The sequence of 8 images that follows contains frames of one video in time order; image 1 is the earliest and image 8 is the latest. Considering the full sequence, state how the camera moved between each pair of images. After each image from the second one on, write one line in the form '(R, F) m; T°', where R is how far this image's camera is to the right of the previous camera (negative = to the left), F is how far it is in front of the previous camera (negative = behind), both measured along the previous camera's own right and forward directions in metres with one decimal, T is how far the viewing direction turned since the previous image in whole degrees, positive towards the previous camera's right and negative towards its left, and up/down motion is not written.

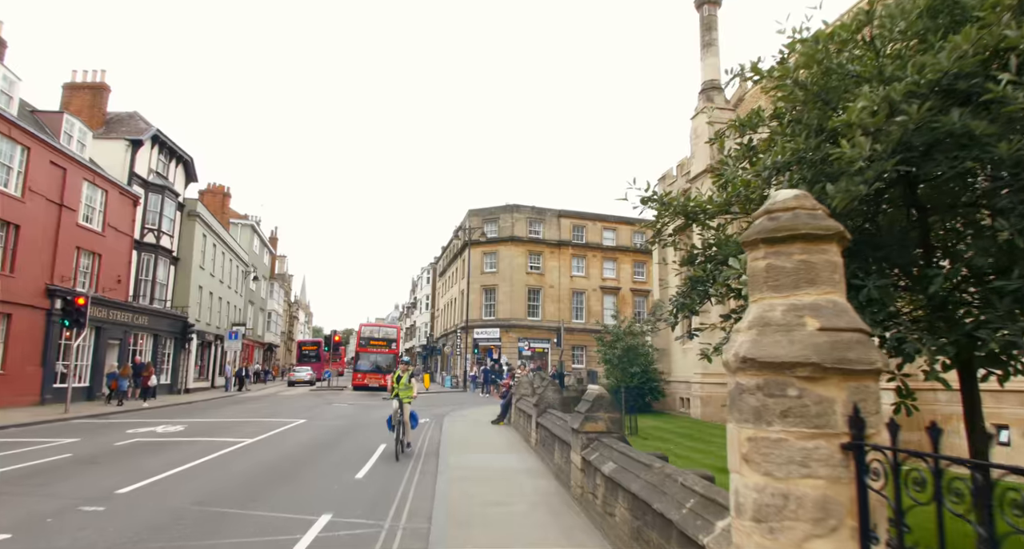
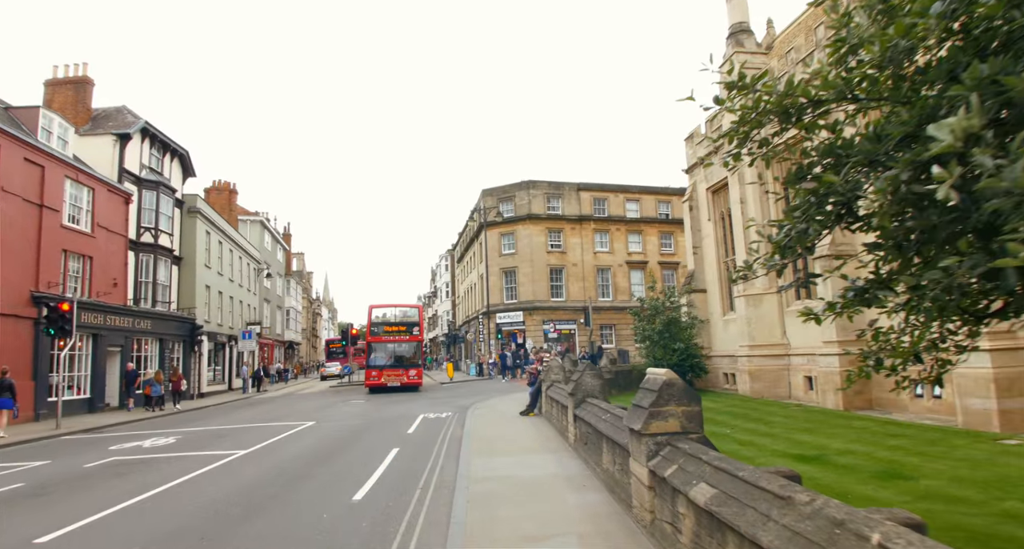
(0.0, +1.7) m; -2°
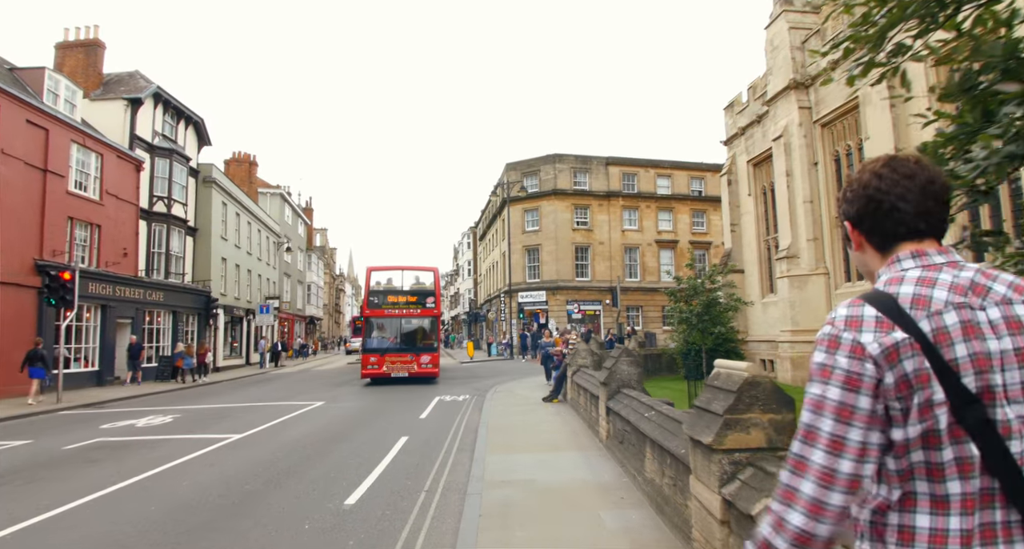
(0.0, +1.2) m; -2°
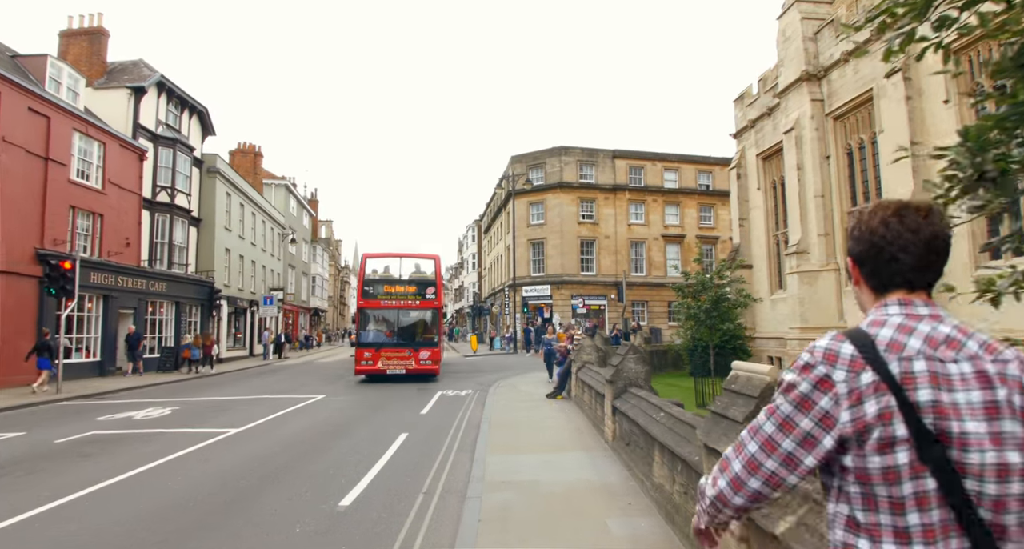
(0.0, +0.2) m; -1°
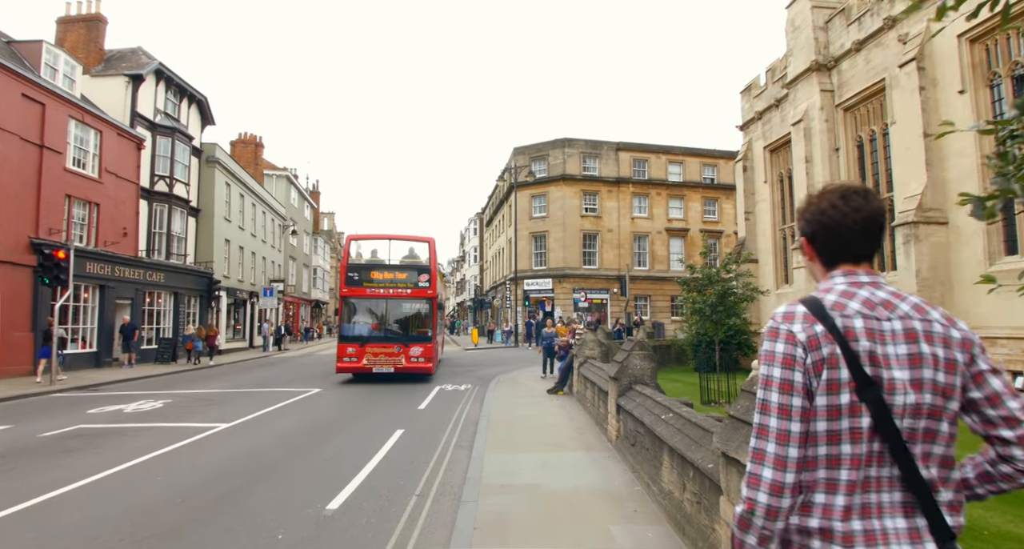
(0.0, +0.3) m; 0°
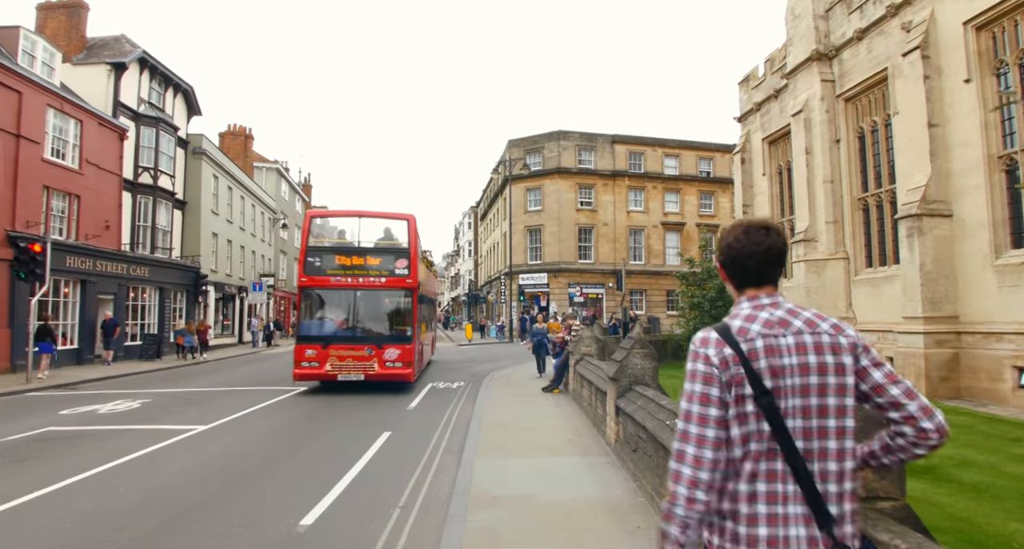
(0.0, +0.4) m; +1°
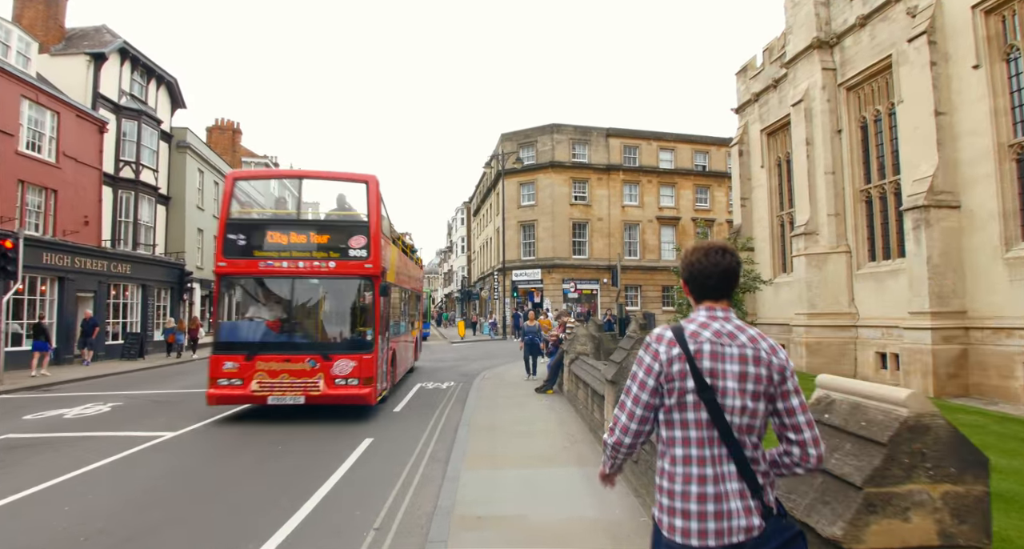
(+0.1, +0.5) m; +1°
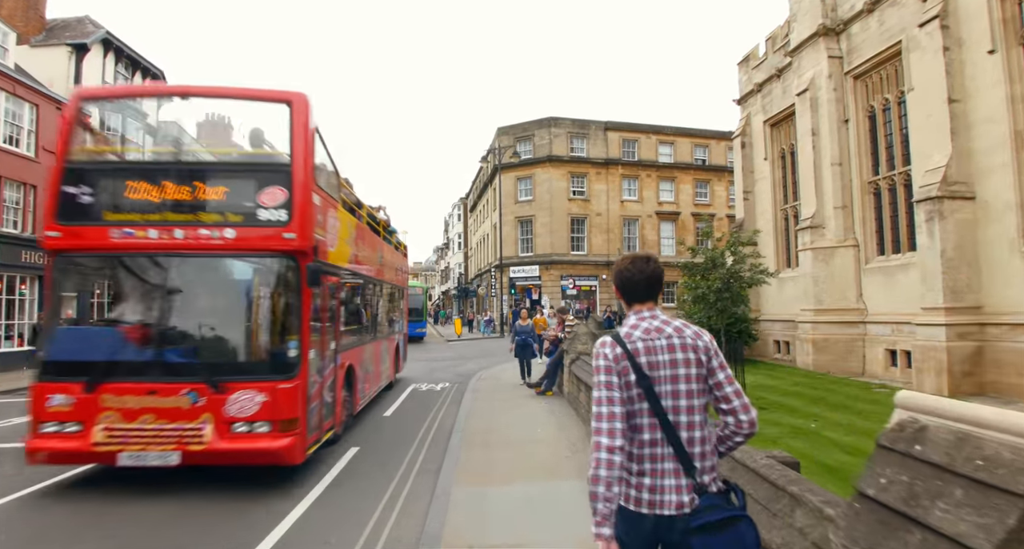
(0.0, +0.5) m; 0°
